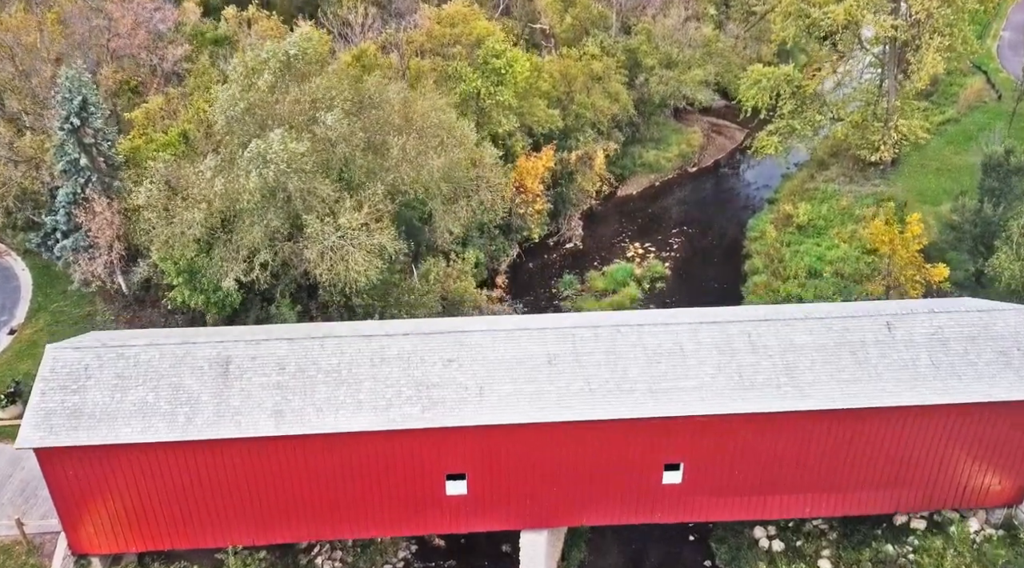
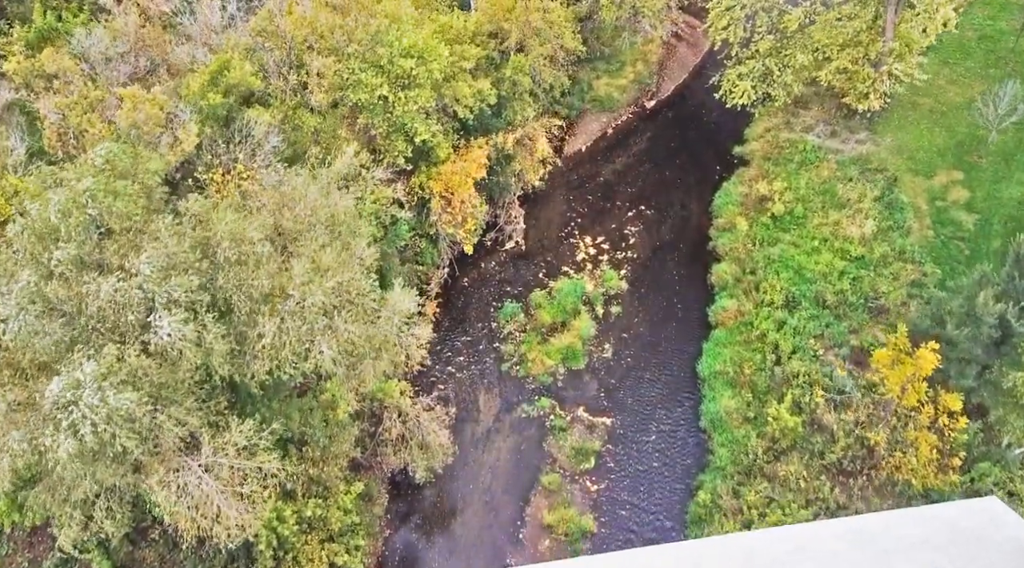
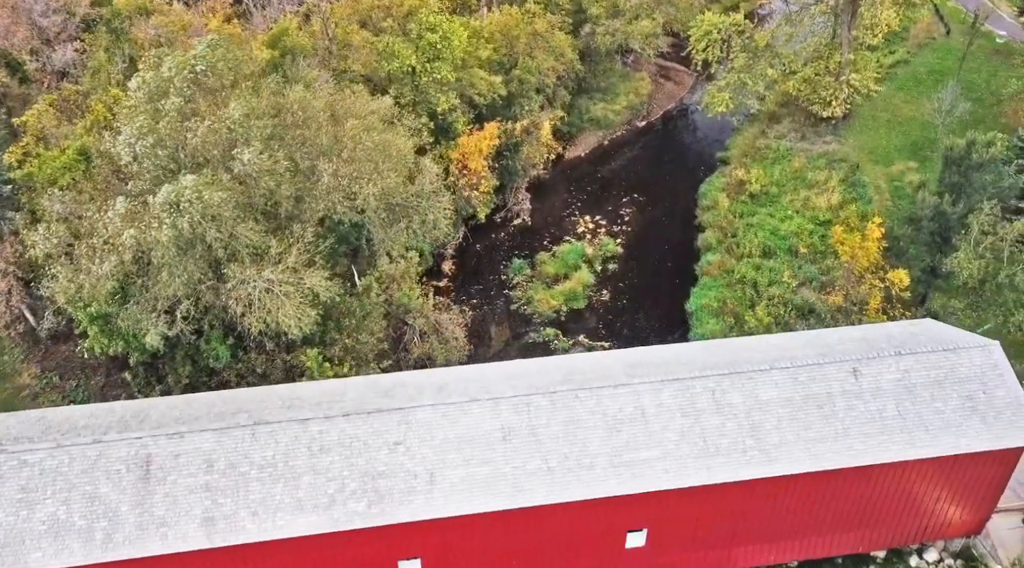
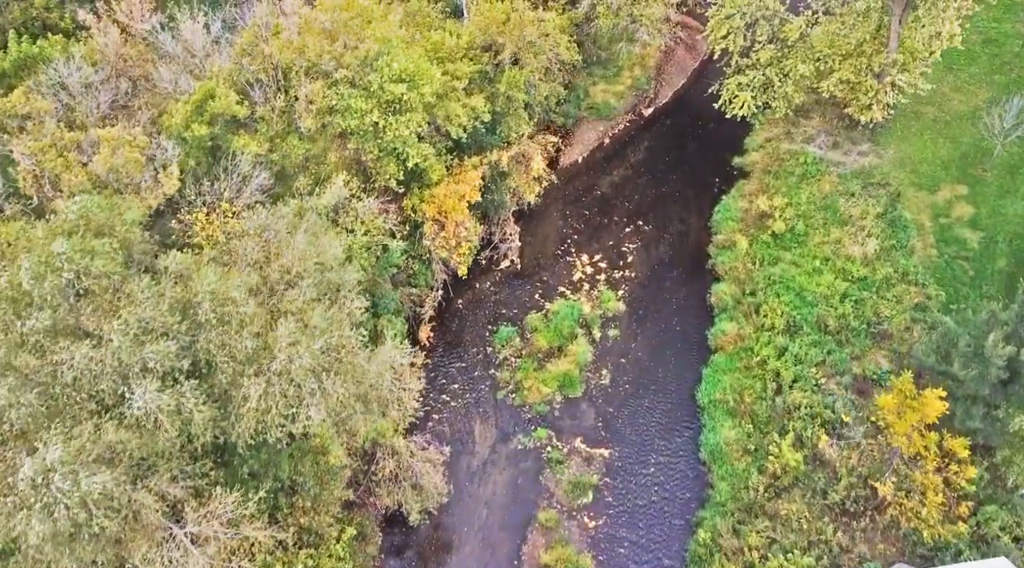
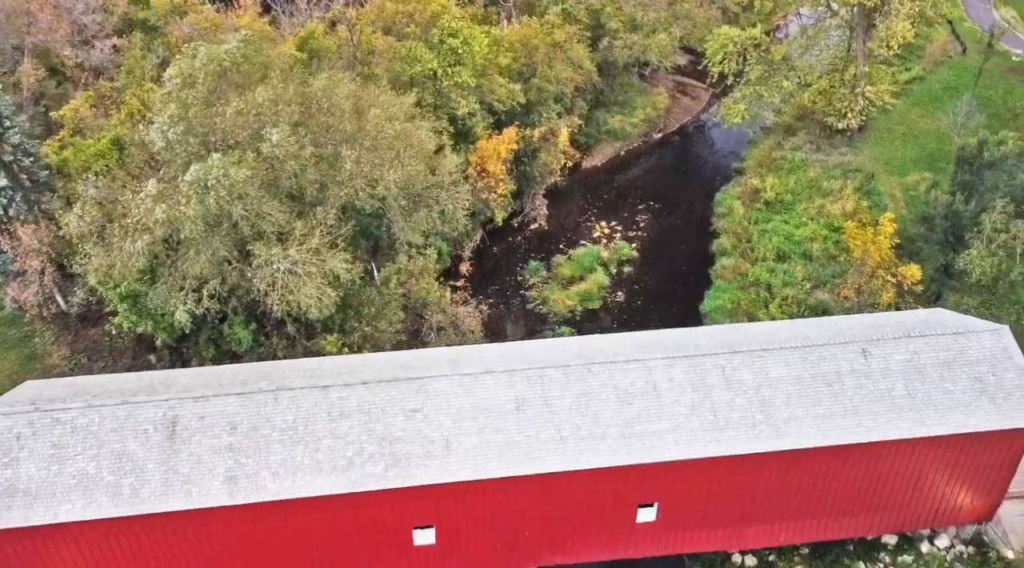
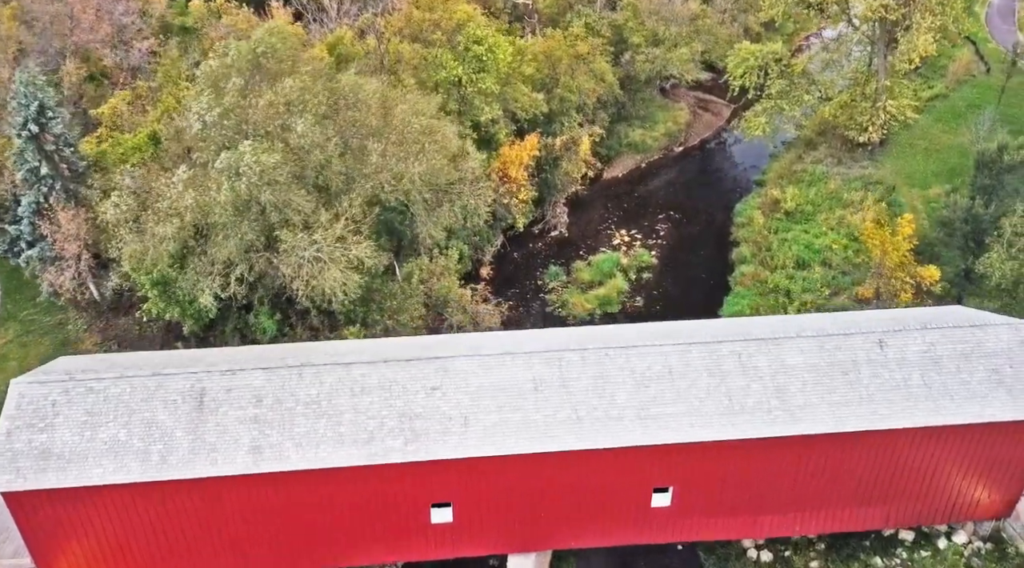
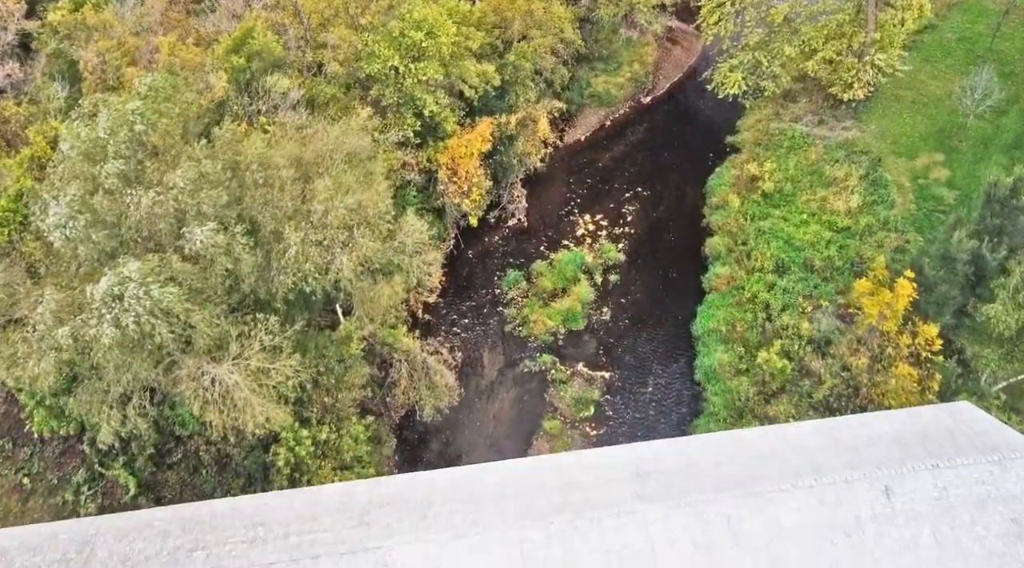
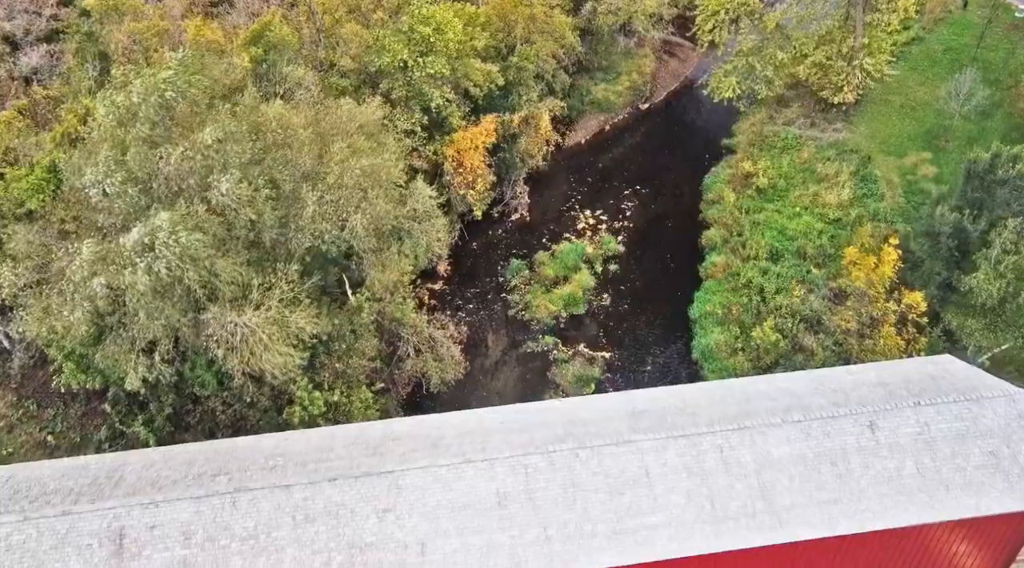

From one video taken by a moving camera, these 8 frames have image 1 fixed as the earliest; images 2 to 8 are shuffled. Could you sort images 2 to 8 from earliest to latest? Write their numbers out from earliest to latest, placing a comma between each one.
6, 5, 3, 8, 7, 2, 4
